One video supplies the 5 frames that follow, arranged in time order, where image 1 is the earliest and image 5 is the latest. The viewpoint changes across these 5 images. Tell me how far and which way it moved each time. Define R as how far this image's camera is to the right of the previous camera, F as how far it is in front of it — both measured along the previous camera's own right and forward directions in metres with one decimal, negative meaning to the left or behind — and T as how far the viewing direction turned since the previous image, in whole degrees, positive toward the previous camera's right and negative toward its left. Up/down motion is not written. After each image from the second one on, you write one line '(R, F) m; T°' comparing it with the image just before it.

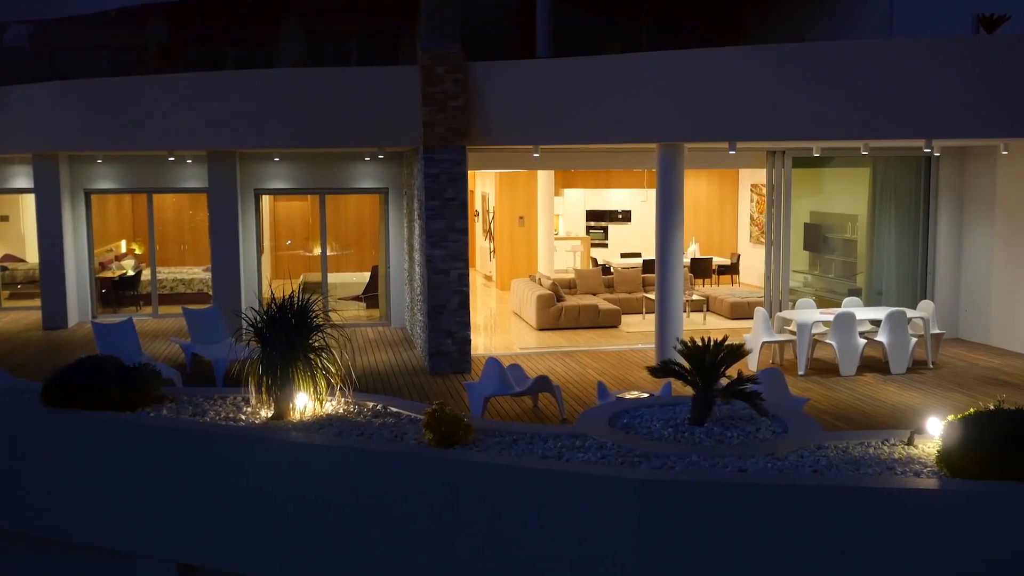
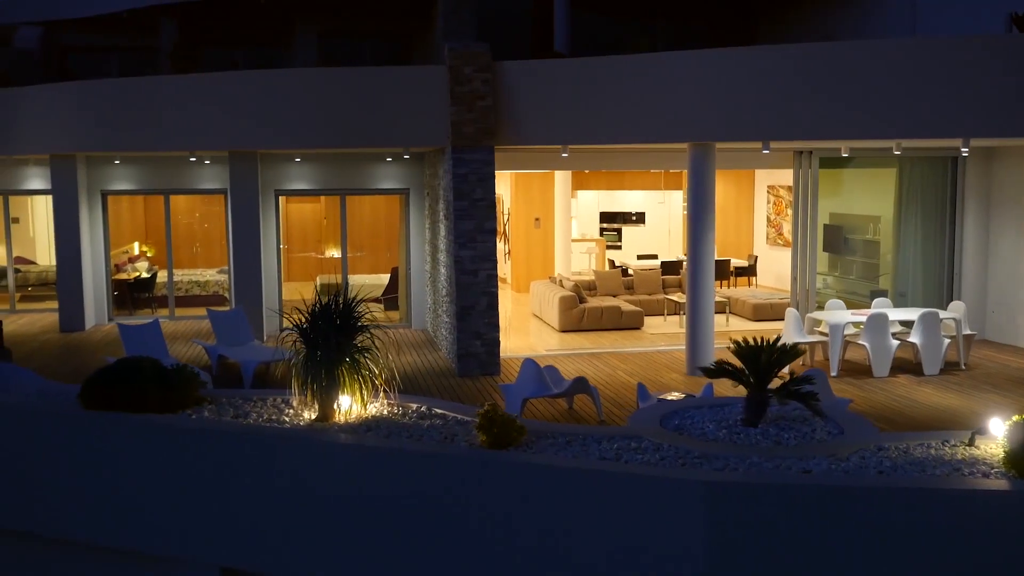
(-0.4, +0.1) m; 0°
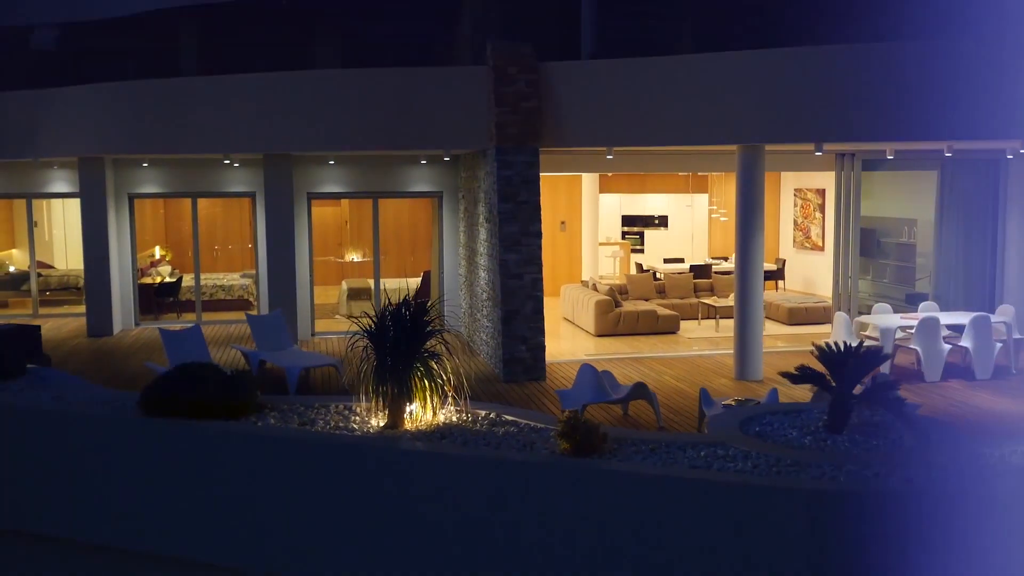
(-0.5, +0.2) m; 0°
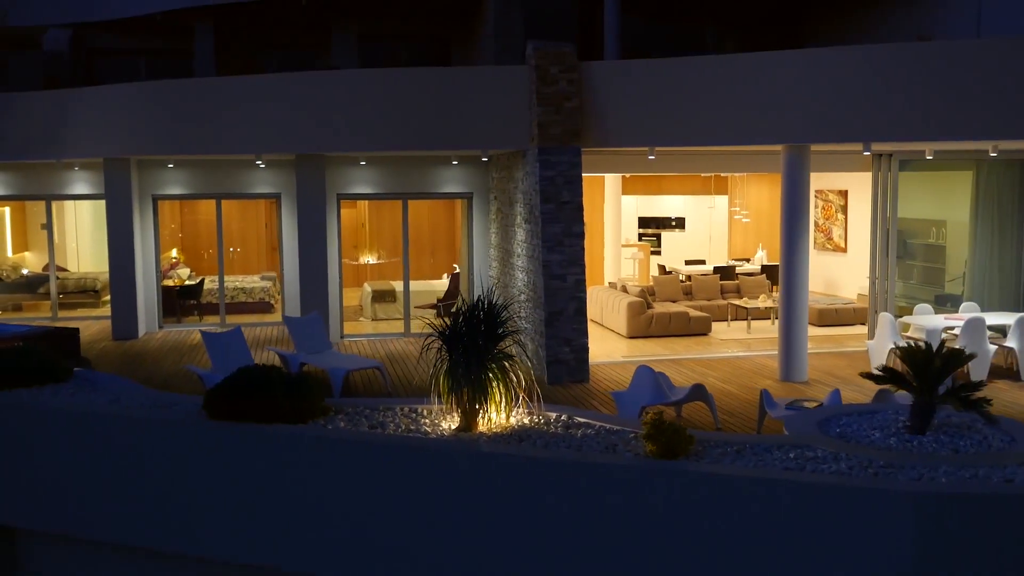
(-0.6, +0.1) m; +1°
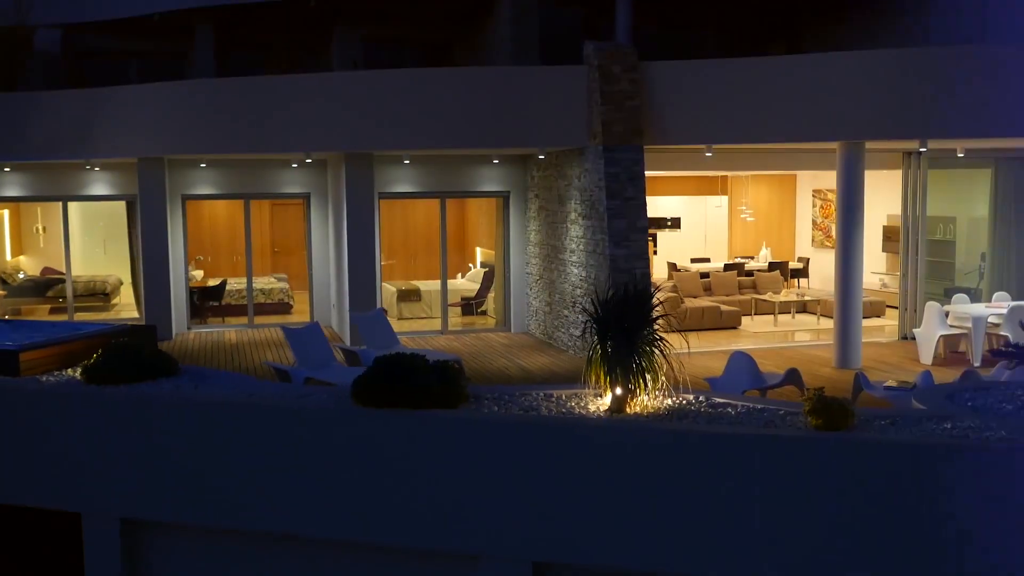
(-1.6, -0.2) m; +4°
